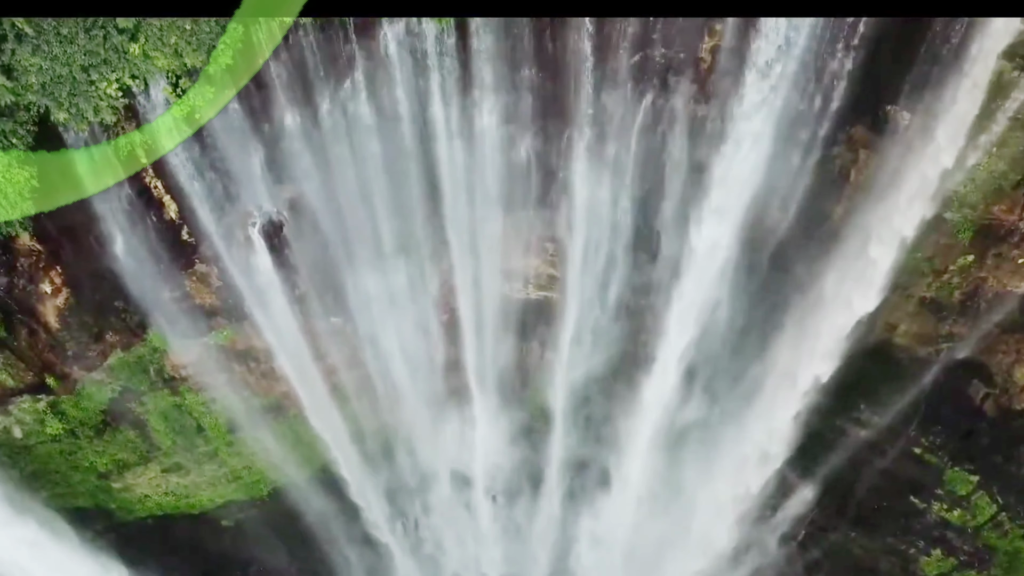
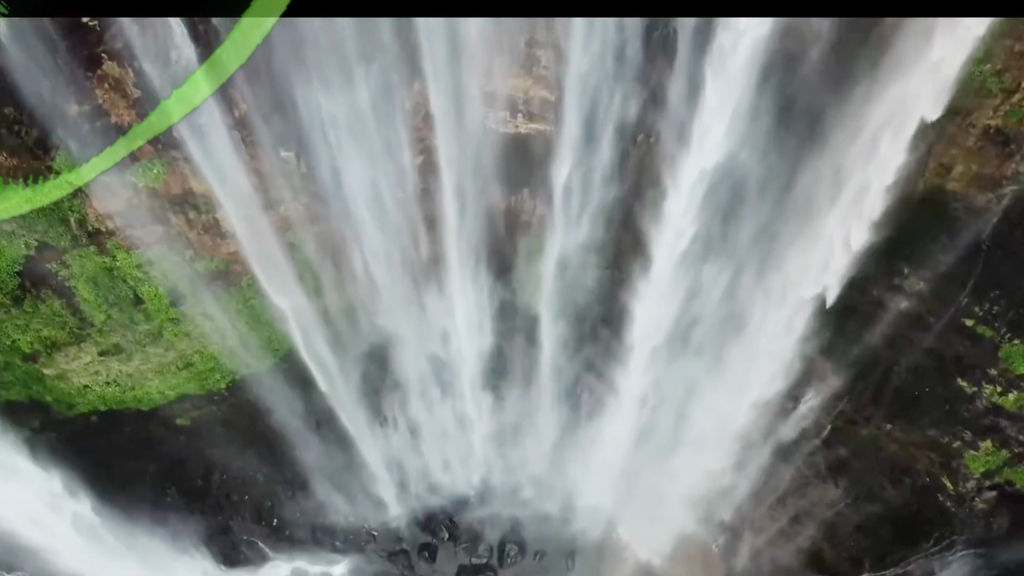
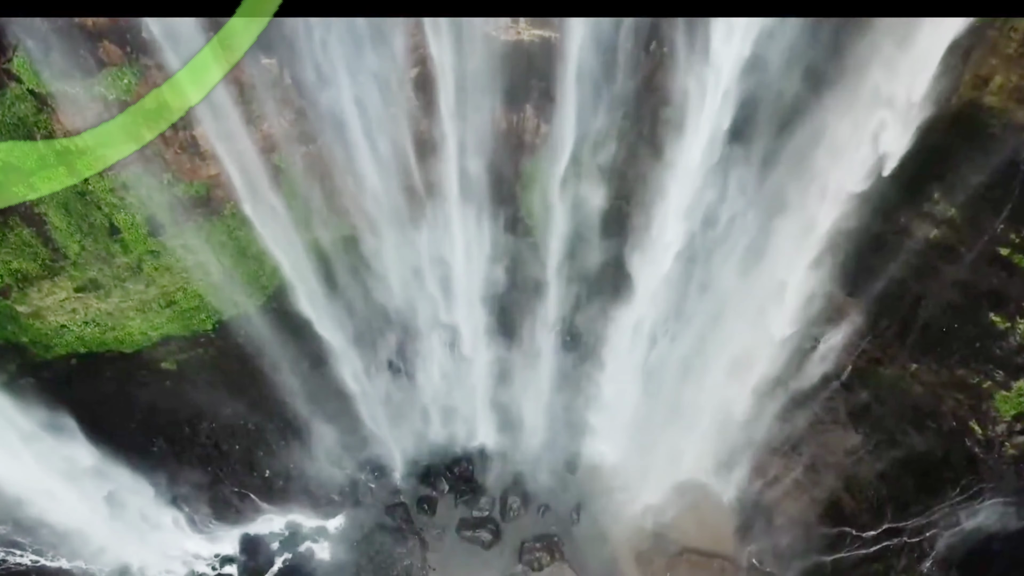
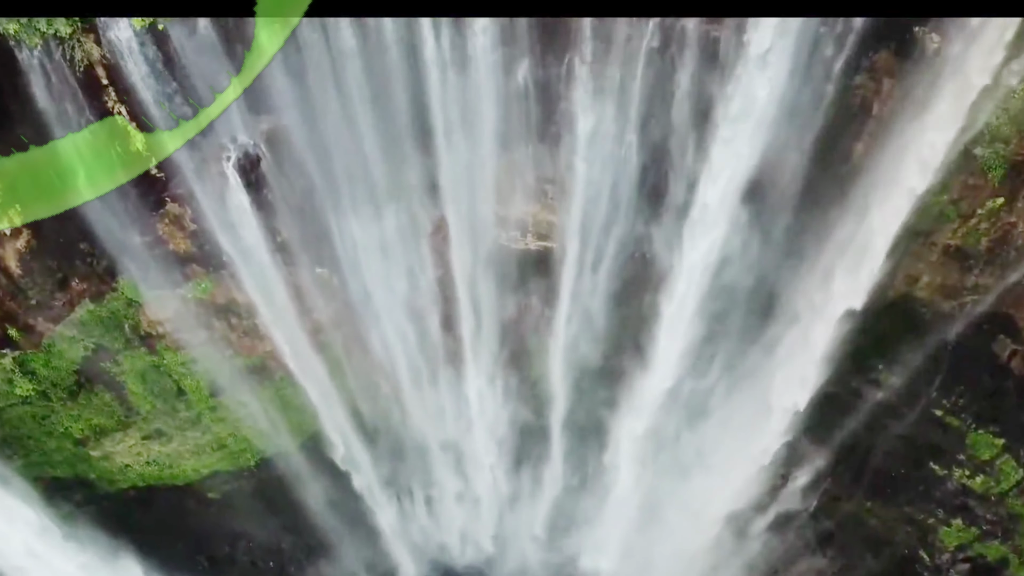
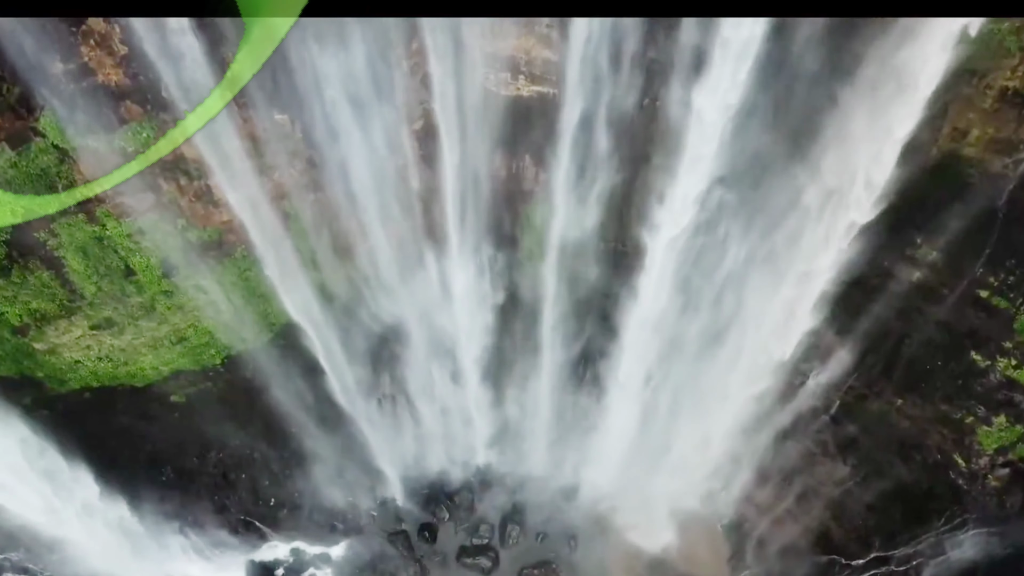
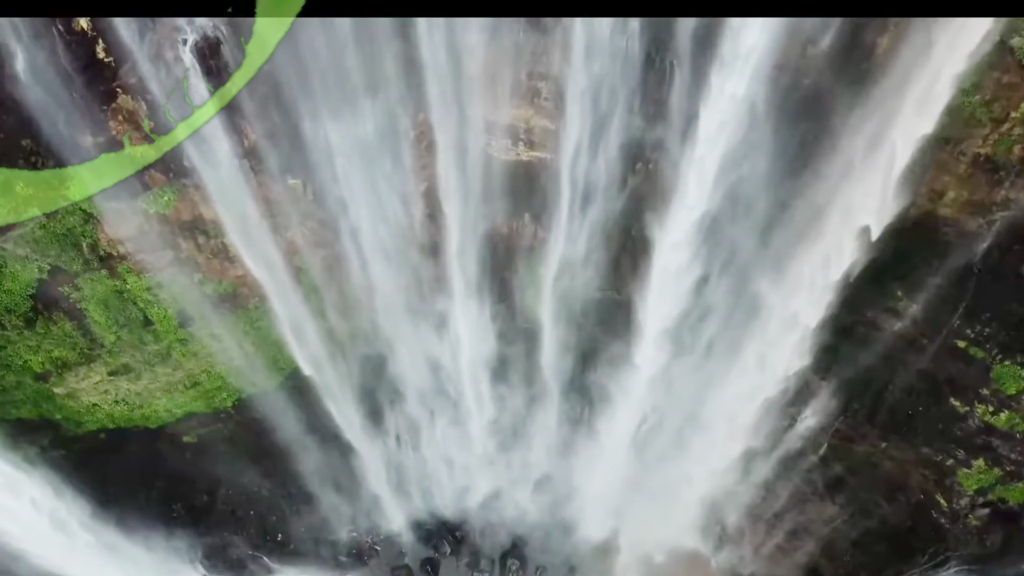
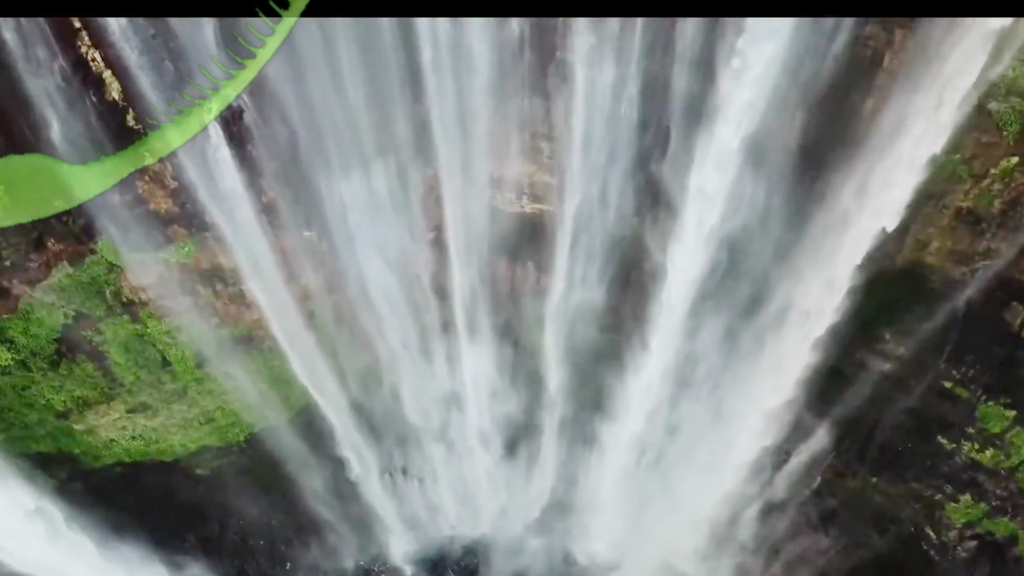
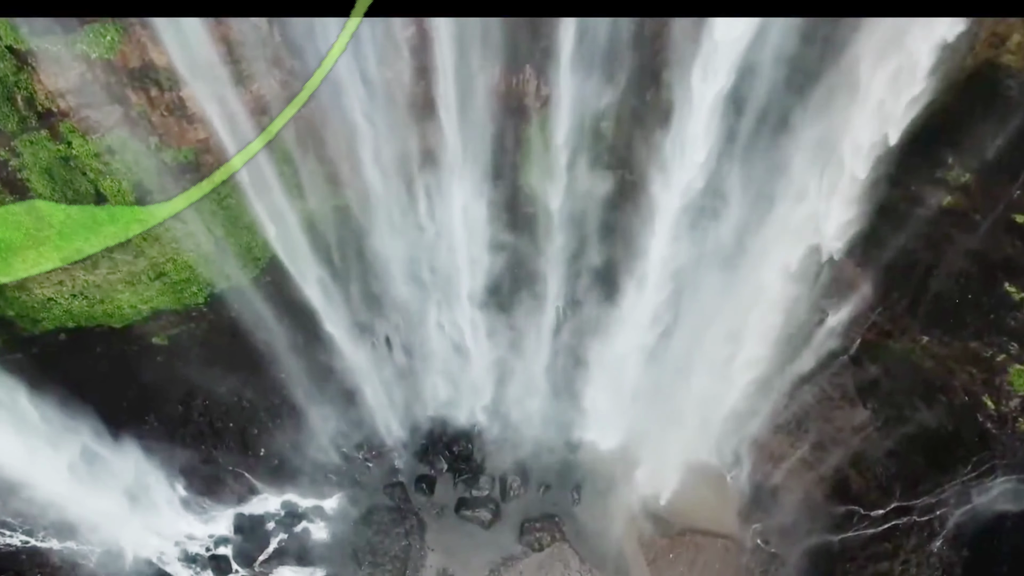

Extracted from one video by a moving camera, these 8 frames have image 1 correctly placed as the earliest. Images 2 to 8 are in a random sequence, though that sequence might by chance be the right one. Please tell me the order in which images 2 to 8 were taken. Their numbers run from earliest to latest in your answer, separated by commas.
4, 7, 6, 2, 5, 3, 8
